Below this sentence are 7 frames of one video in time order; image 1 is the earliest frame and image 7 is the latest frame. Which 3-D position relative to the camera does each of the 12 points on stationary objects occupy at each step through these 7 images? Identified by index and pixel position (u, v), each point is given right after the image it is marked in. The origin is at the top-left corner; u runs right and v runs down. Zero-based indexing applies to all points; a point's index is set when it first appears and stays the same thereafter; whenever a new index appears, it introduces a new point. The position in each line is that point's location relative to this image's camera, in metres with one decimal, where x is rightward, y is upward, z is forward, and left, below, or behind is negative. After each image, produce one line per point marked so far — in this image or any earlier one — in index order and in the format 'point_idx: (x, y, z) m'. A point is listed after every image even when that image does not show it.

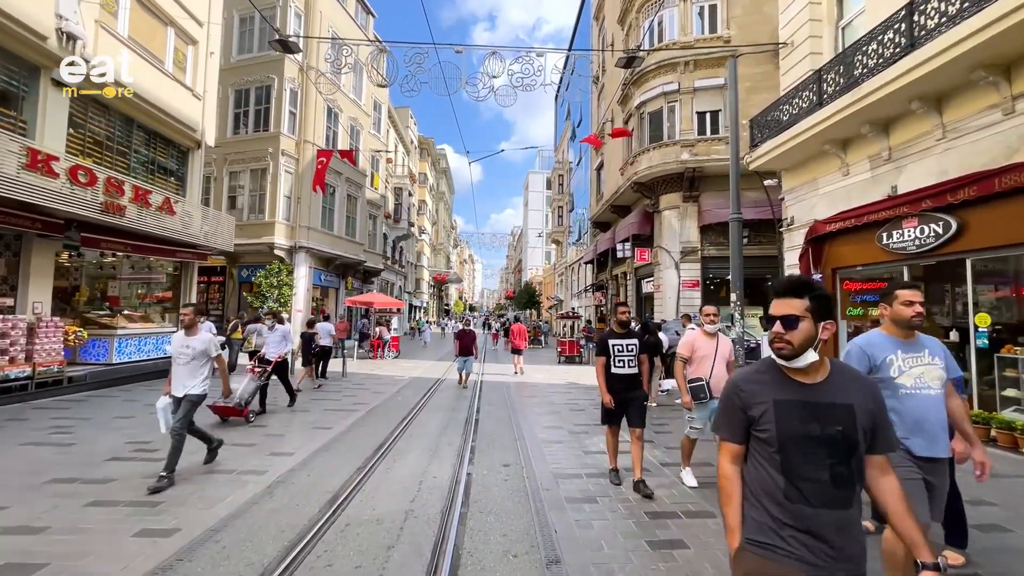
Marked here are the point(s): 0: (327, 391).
0: (-5.5, -3.1, +12.9) m
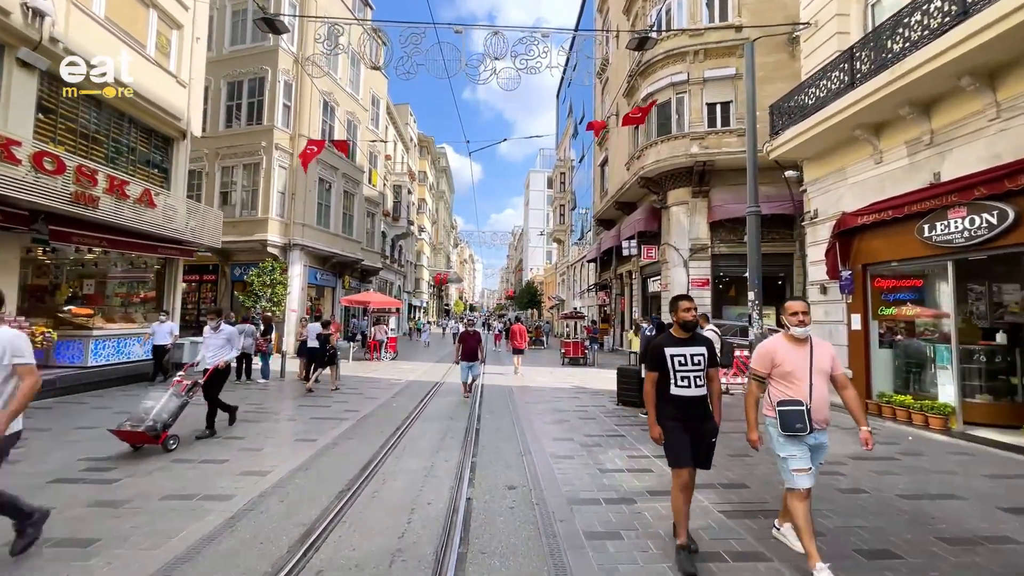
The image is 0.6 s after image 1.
0: (-5.4, -3.0, +12.1) m
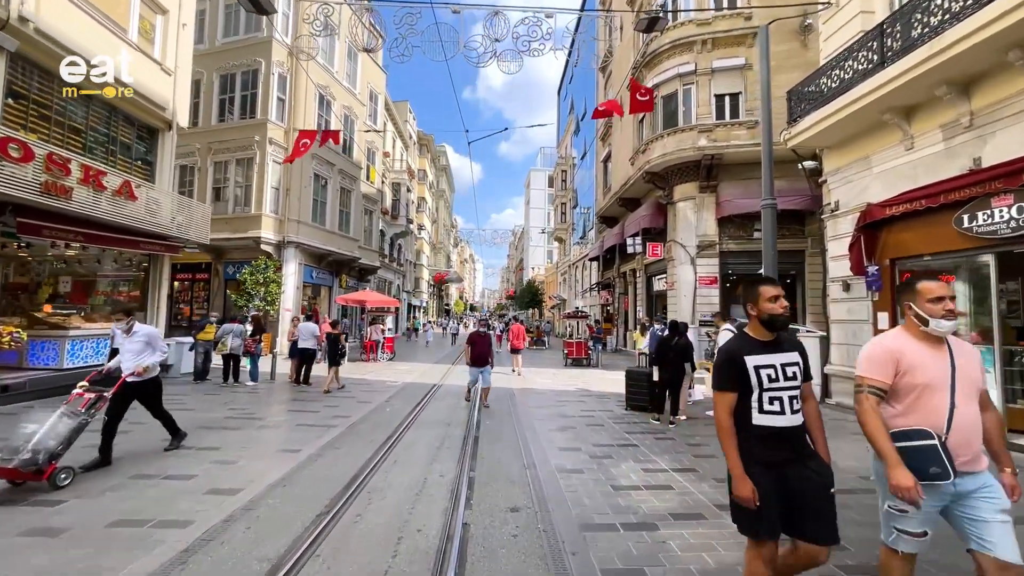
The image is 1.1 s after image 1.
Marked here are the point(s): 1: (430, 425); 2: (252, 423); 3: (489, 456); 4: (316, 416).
0: (-5.4, -2.9, +11.5) m
1: (-1.6, -2.7, +8.6) m
2: (-5.2, -2.7, +8.6) m
3: (-0.4, -2.6, +6.6) m
4: (-4.2, -2.8, +9.3) m
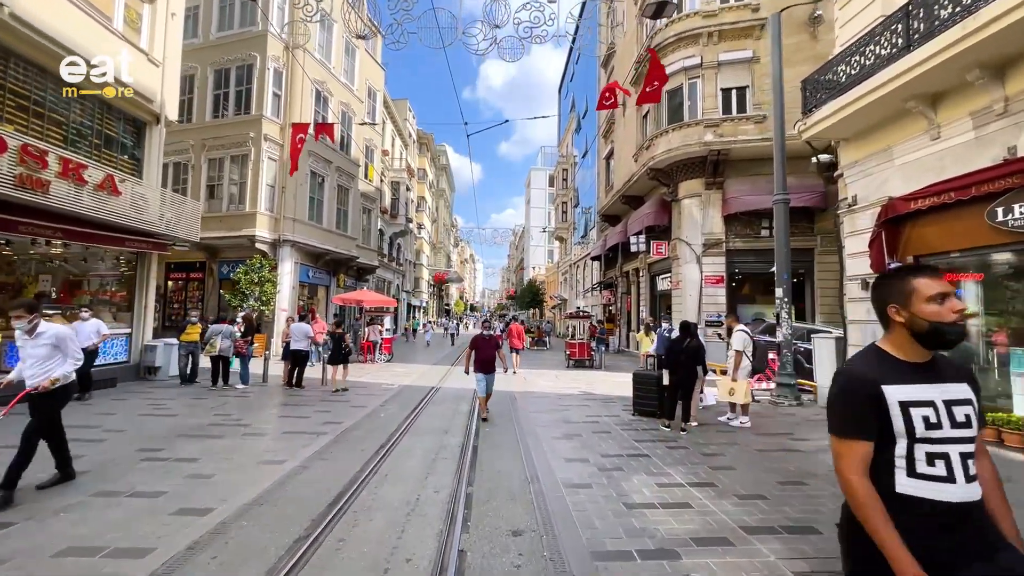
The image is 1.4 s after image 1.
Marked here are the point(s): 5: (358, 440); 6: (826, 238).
0: (-5.4, -2.9, +10.9) m
1: (-1.6, -2.7, +8.1) m
2: (-5.2, -2.7, +8.1) m
3: (-0.3, -2.6, +6.1) m
4: (-4.2, -2.7, +8.7) m
5: (-2.7, -2.7, +7.5) m
6: (+12.8, +2.1, +17.6) m
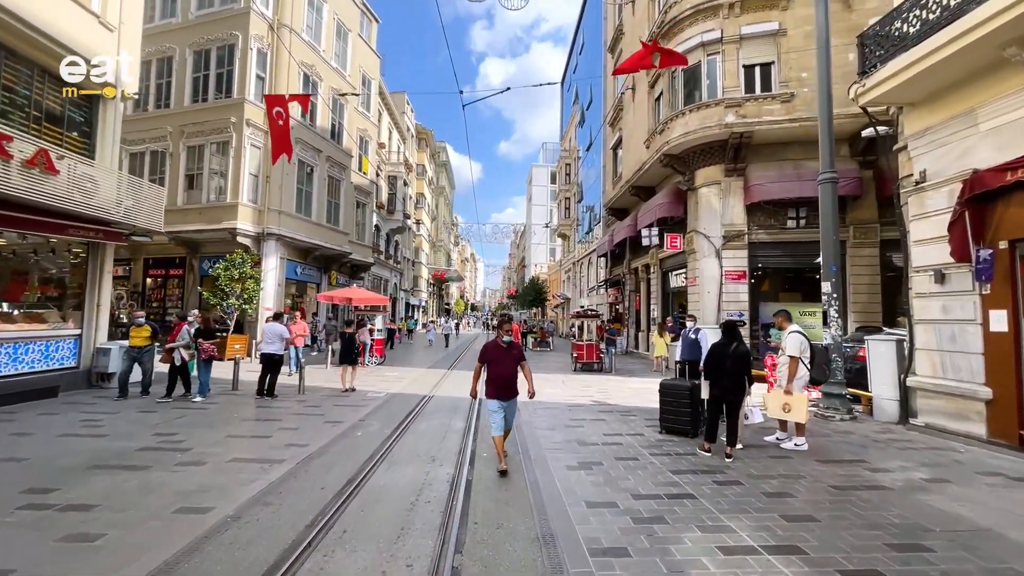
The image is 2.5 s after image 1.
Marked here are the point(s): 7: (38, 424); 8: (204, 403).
0: (-5.3, -2.8, +9.4) m
1: (-1.6, -2.6, +6.5) m
2: (-5.1, -2.5, +6.5) m
3: (-0.3, -2.4, +4.5) m
4: (-4.1, -2.6, +7.2) m
5: (-2.6, -2.5, +6.0) m
6: (+12.9, +2.2, +15.9) m
7: (-8.6, -2.5, +7.8) m
8: (-7.3, -2.7, +10.2) m
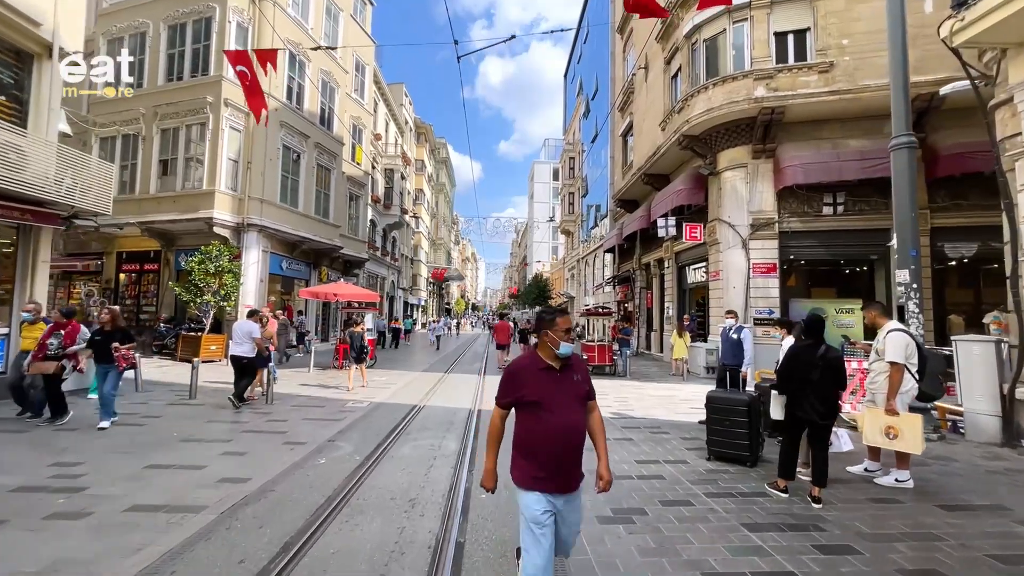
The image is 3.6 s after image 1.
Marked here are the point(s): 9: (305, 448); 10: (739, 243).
0: (-5.2, -2.6, +7.6) m
1: (-1.5, -2.4, +4.7) m
2: (-5.0, -2.3, +4.8) m
3: (-0.2, -2.2, +2.8) m
4: (-4.0, -2.4, +5.4) m
5: (-2.6, -2.3, +4.2) m
6: (+13.0, +2.4, +14.2) m
7: (-8.5, -2.3, +6.1) m
8: (-7.2, -2.5, +8.5) m
9: (-3.3, -2.6, +6.8) m
10: (+8.3, +1.7, +15.6) m
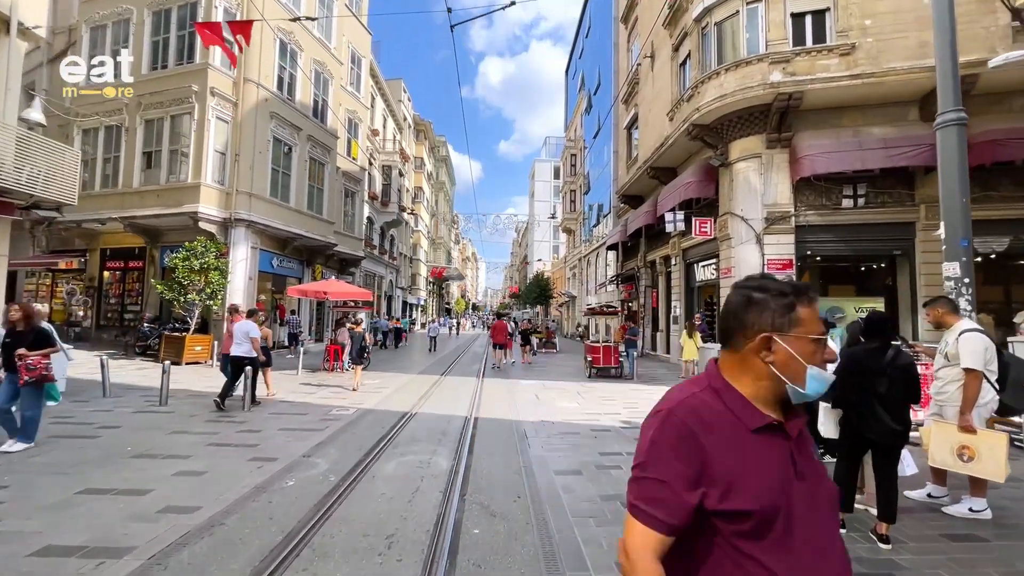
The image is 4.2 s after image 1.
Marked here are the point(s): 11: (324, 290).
0: (-5.2, -2.5, +6.8) m
1: (-1.5, -2.3, +3.9) m
2: (-5.0, -2.3, +3.9) m
3: (-0.2, -2.2, +1.9) m
4: (-4.1, -2.3, +4.6) m
5: (-2.6, -2.3, +3.3) m
6: (+13.0, +2.5, +13.3) m
7: (-8.5, -2.2, +5.2) m
8: (-7.2, -2.5, +7.6) m
9: (-3.3, -2.5, +6.0) m
10: (+8.3, +1.7, +14.7) m
11: (-7.3, -0.1, +17.1) m
